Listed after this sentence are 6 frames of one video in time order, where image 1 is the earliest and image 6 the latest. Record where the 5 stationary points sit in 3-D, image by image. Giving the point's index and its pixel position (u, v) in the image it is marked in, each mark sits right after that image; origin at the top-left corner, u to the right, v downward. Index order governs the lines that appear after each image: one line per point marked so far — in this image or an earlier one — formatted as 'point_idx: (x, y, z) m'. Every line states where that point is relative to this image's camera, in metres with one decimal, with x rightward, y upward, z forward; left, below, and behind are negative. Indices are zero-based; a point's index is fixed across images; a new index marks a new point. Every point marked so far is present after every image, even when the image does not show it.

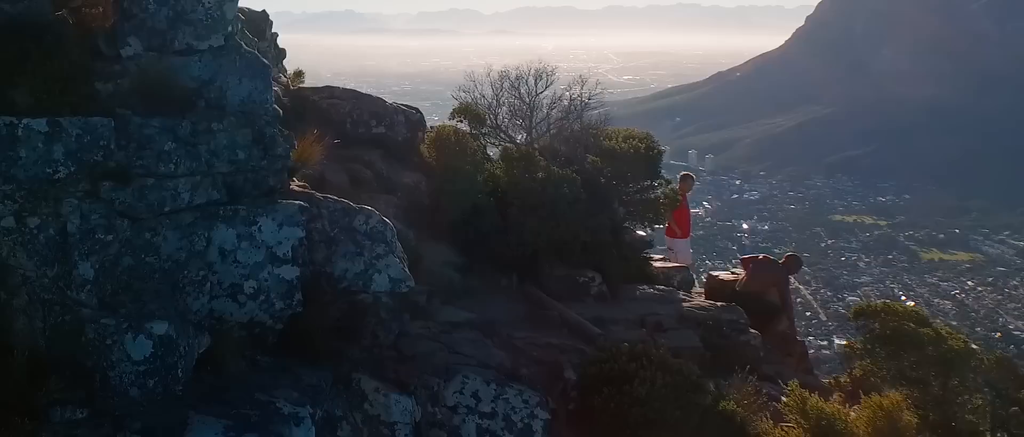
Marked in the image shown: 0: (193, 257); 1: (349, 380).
0: (-2.2, -0.3, +5.6) m
1: (-1.2, -1.2, +5.9) m
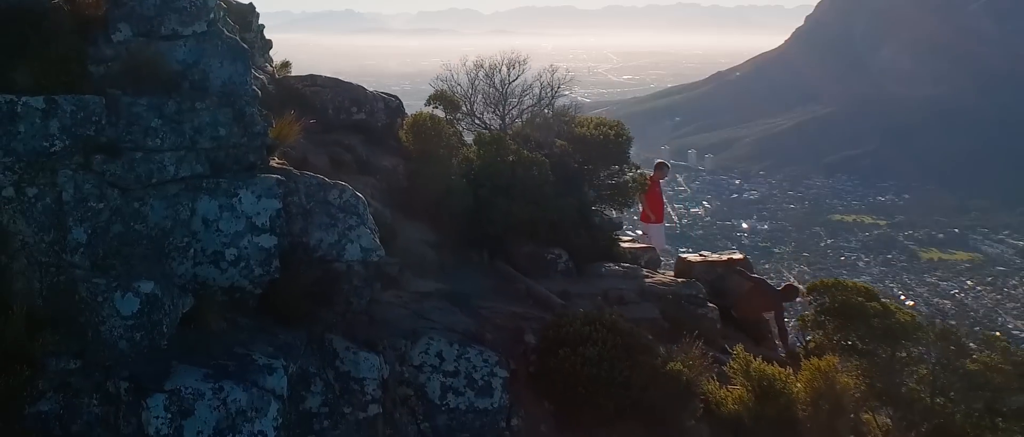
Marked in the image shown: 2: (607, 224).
0: (-2.5, -0.1, +6.1) m
1: (-1.5, -1.0, +6.4) m
2: (+1.2, -0.1, +10.5) m
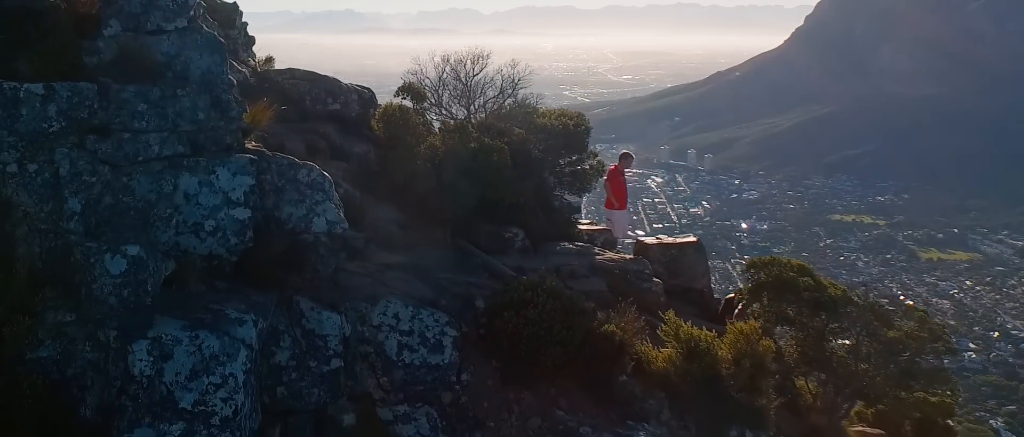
0: (-2.9, +0.2, +6.9) m
1: (-1.9, -0.7, +7.2) m
2: (+0.7, +0.2, +11.3) m
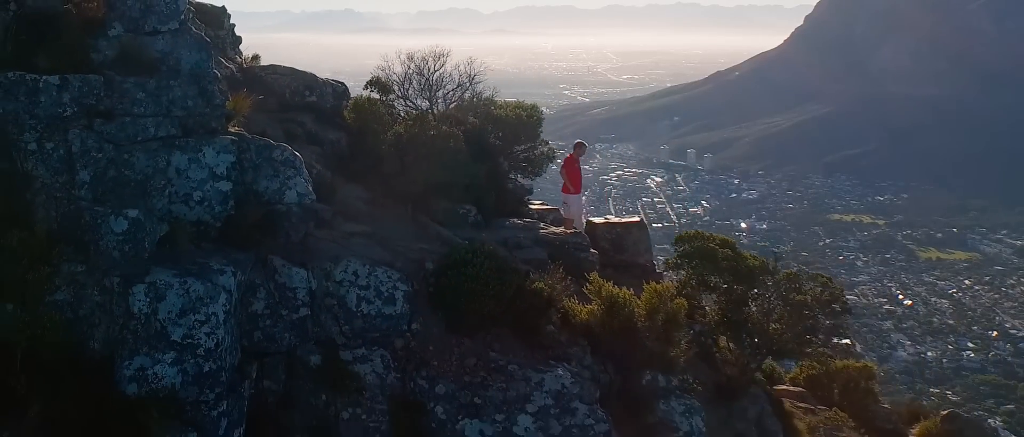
0: (-3.6, +0.5, +8.3) m
1: (-2.6, -0.4, +8.5) m
2: (+0.1, +0.5, +12.7) m
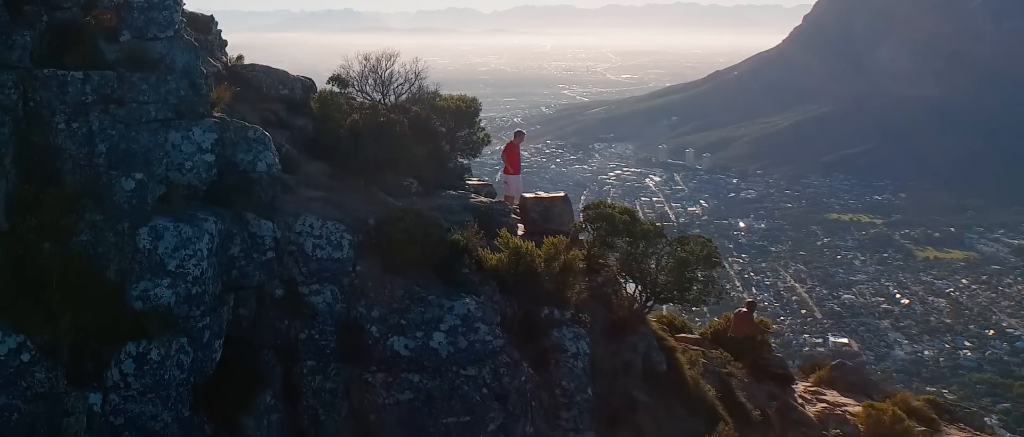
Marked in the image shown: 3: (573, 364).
0: (-4.7, +0.9, +10.8) m
1: (-3.6, 0.0, +11.1) m
2: (-1.0, +0.9, +15.2) m
3: (+0.9, -2.1, +11.9) m
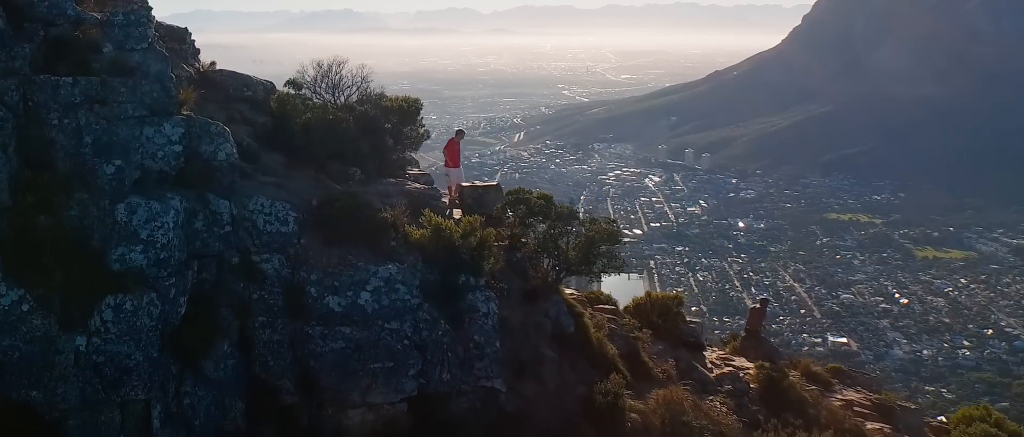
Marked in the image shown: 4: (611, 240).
0: (-6.0, +1.3, +13.1) m
1: (-5.0, +0.4, +13.4) m
2: (-2.4, +1.3, +17.5) m
3: (-0.5, -1.8, +14.2) m
4: (+2.1, -0.5, +16.8) m
